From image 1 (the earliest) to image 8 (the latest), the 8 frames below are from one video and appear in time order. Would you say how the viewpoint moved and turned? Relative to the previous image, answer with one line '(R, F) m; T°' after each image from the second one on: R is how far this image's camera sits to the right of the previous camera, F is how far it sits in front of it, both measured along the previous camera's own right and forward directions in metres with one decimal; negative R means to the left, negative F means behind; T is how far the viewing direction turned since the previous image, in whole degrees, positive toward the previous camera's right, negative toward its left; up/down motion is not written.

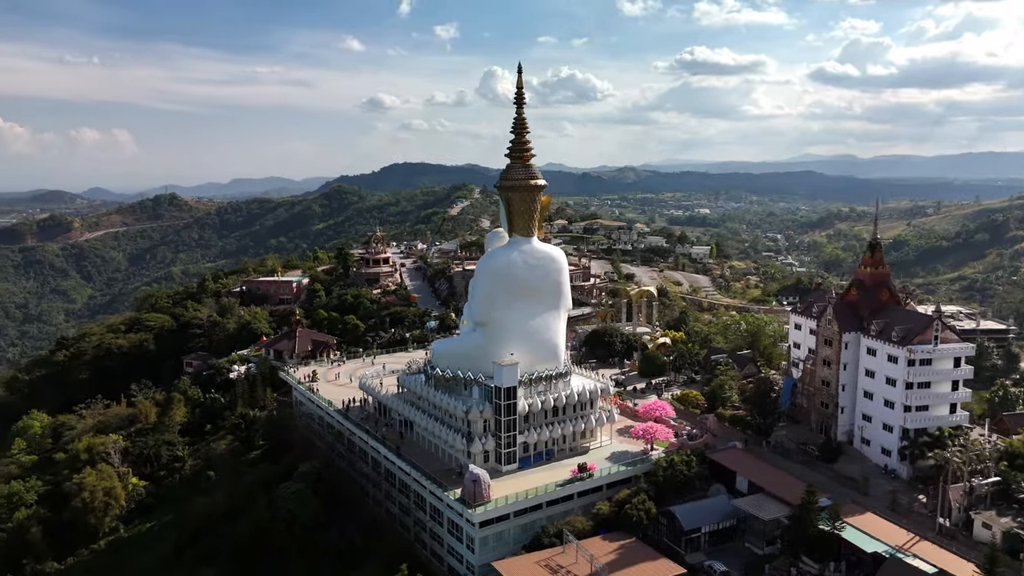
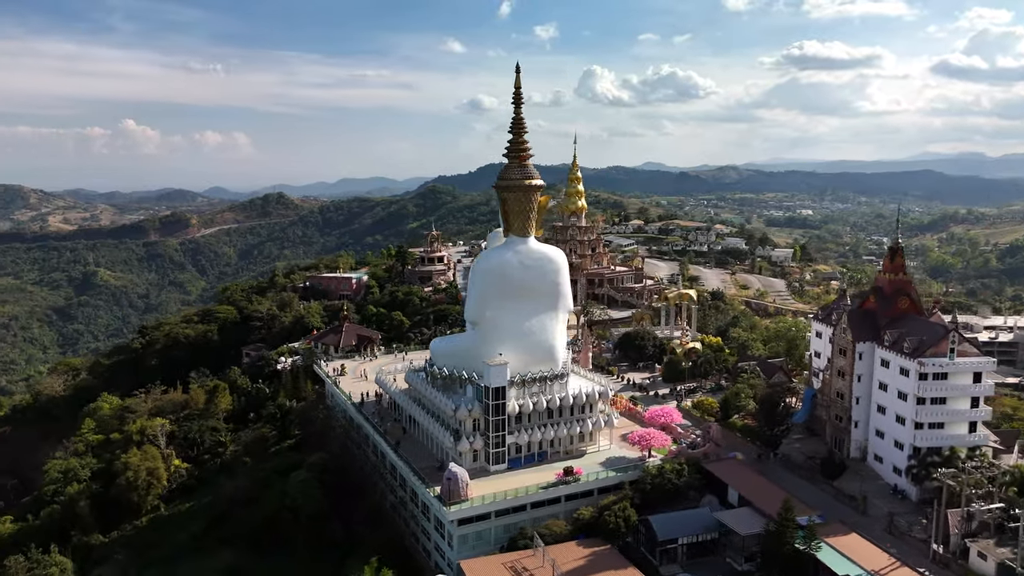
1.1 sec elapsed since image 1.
(+3.3, +0.3) m; -7°
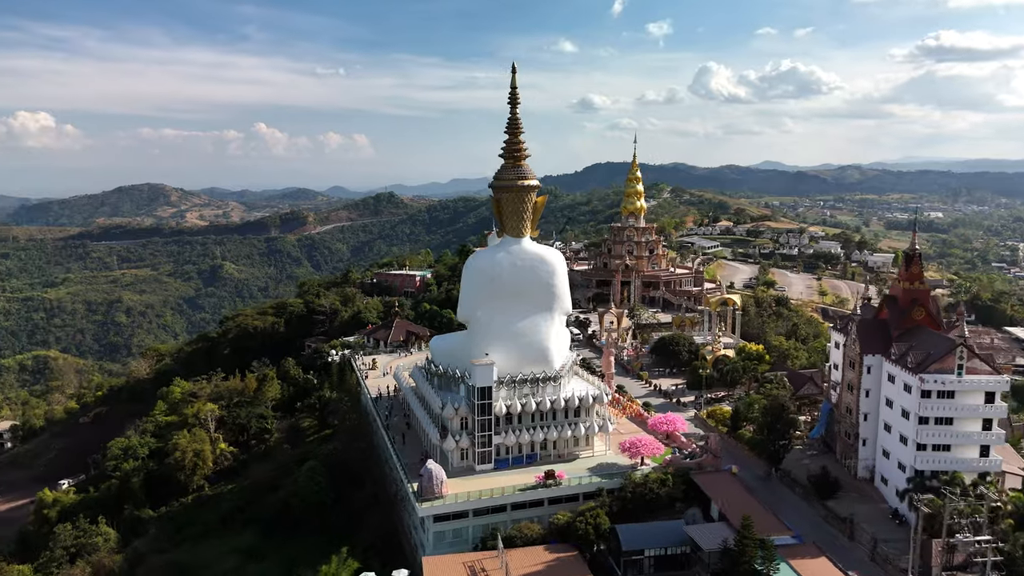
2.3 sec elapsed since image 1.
(+3.7, +0.3) m; -8°
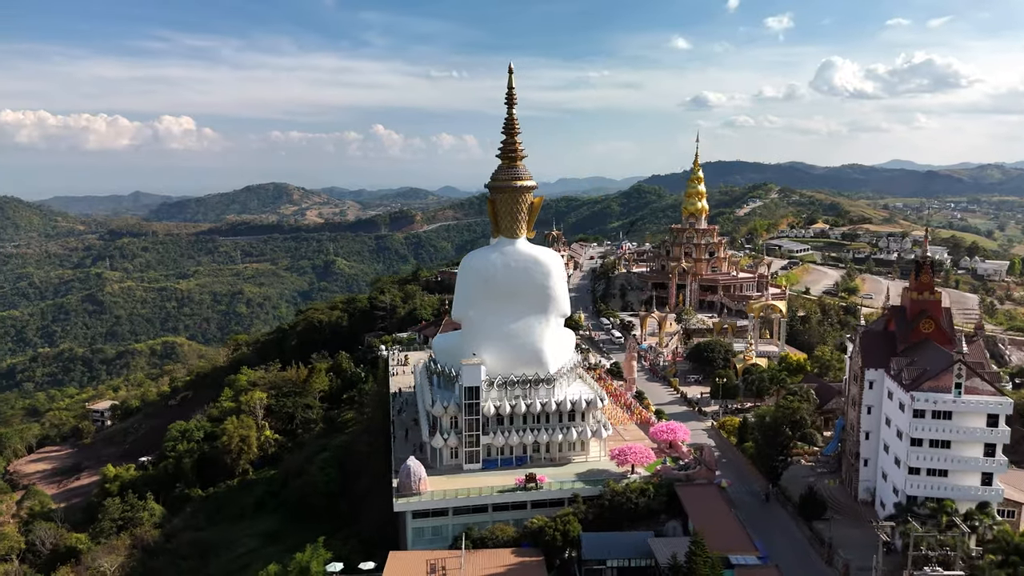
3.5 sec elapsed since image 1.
(+3.7, +0.3) m; -8°
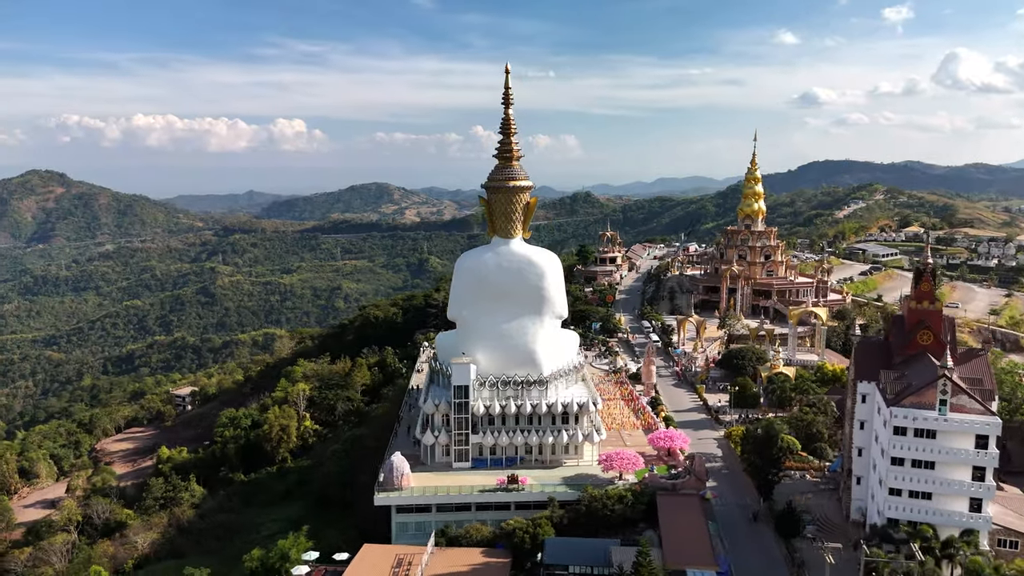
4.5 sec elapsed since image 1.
(+3.3, +0.2) m; -7°
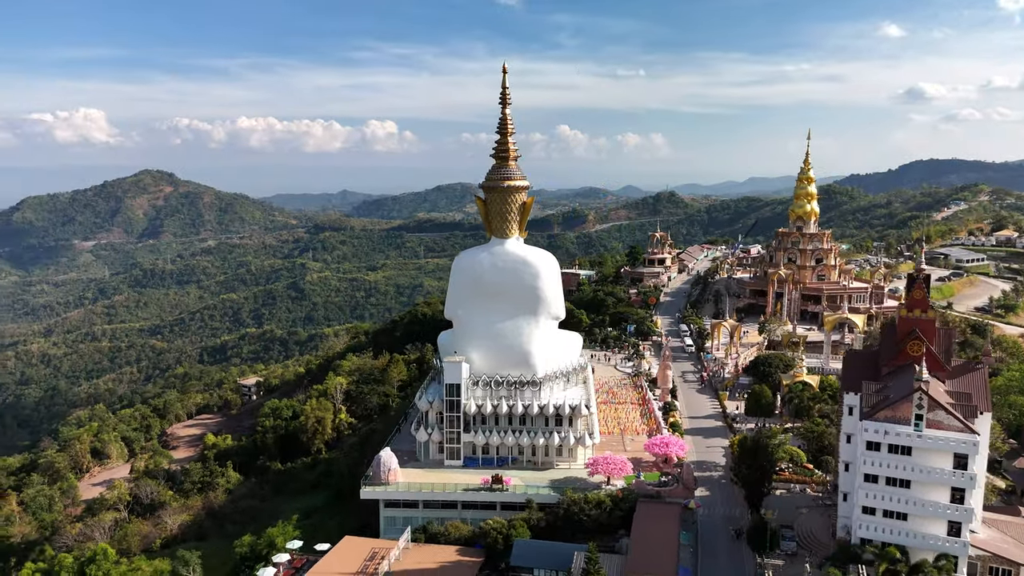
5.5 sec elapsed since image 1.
(+2.9, +0.2) m; -6°
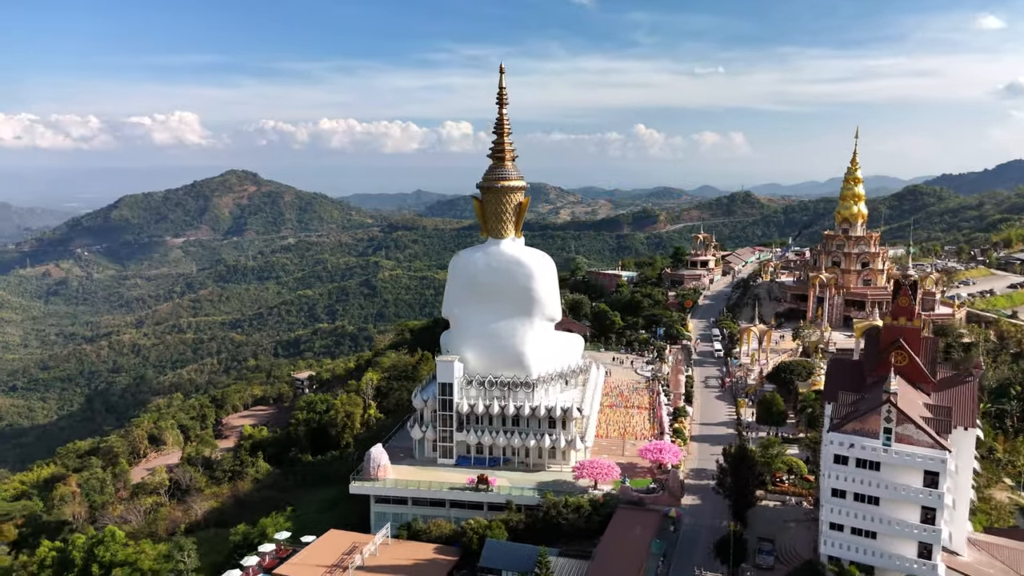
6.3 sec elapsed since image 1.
(+2.5, +0.2) m; -5°
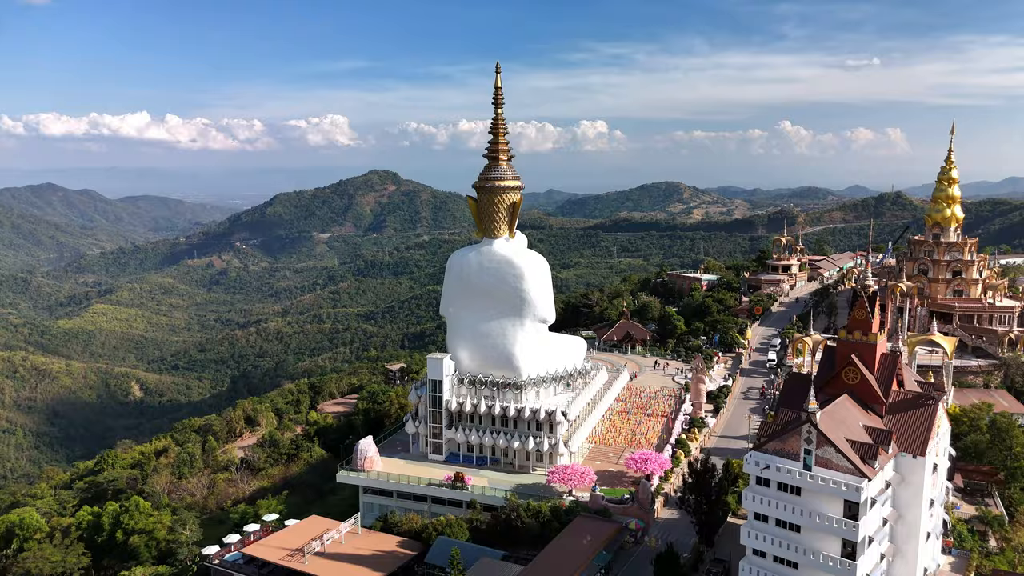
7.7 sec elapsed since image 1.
(+4.5, +0.4) m; -10°
